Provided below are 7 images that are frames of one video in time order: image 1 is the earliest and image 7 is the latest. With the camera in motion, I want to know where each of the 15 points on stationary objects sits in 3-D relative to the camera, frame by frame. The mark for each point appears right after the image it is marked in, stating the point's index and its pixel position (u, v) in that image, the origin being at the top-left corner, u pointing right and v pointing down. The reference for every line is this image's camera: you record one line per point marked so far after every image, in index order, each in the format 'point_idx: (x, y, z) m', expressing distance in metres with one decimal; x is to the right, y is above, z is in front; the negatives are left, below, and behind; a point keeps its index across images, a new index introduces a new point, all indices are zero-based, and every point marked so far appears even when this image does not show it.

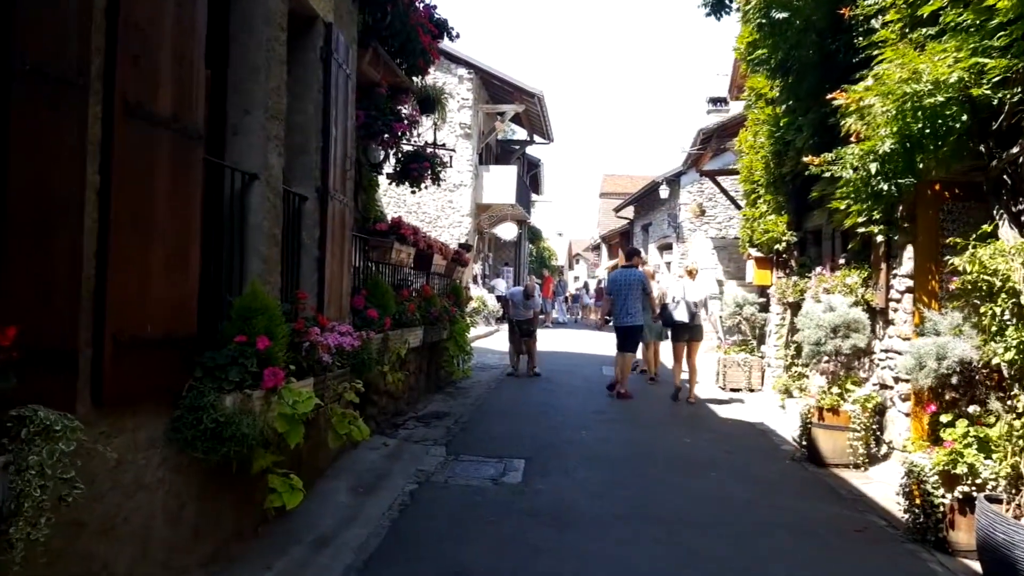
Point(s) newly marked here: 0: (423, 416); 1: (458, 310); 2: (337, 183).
0: (-1.0, -1.4, +8.4) m
1: (-0.7, -0.3, +10.3) m
2: (-1.3, +0.8, +5.8) m
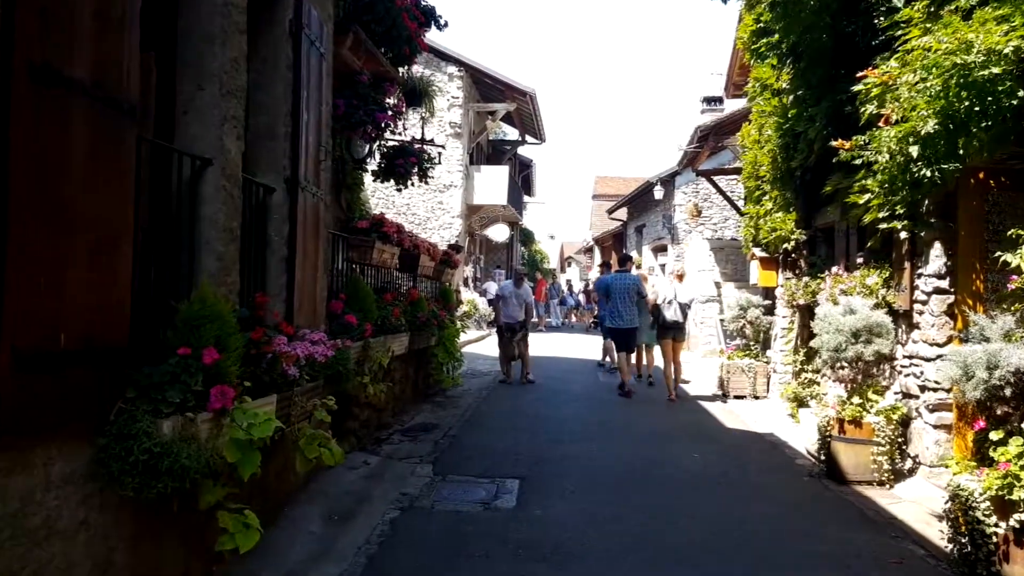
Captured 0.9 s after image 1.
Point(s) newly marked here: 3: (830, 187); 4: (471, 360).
0: (-1.0, -1.4, +7.8) m
1: (-0.8, -0.3, +9.7) m
2: (-1.4, +0.8, +5.2) m
3: (+2.9, +0.9, +7.3) m
4: (-0.7, -1.3, +13.9) m
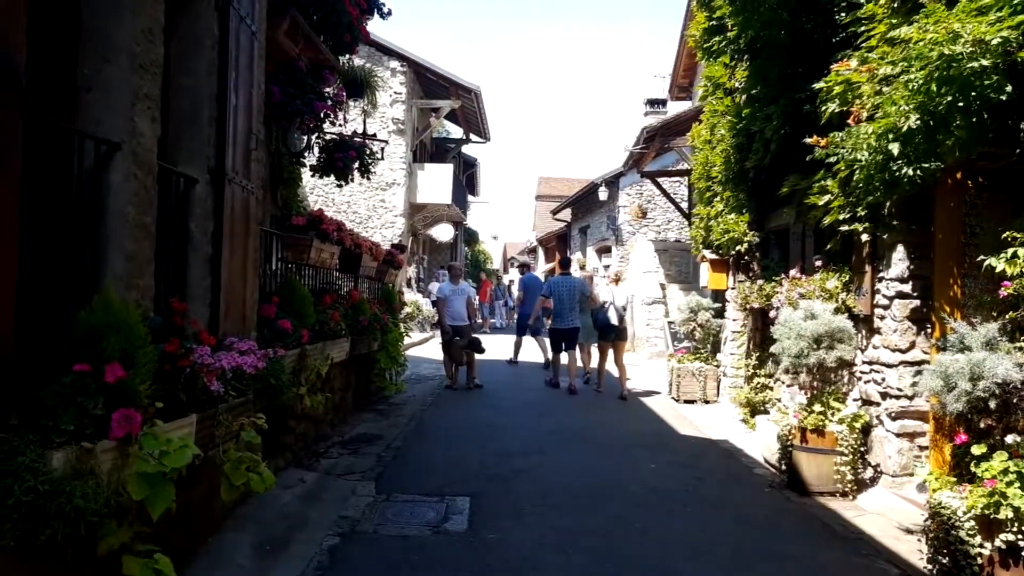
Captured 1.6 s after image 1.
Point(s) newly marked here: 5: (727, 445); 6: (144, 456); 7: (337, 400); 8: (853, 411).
0: (-1.5, -1.4, +7.3) m
1: (-1.4, -0.3, +9.3) m
2: (-1.6, +0.7, +4.7) m
3: (+2.5, +0.9, +7.1) m
4: (-1.7, -1.3, +13.4) m
5: (+2.1, -1.5, +7.7) m
6: (-1.3, -0.6, +2.8) m
7: (-1.7, -1.1, +7.6) m
8: (+2.7, -1.0, +6.2) m
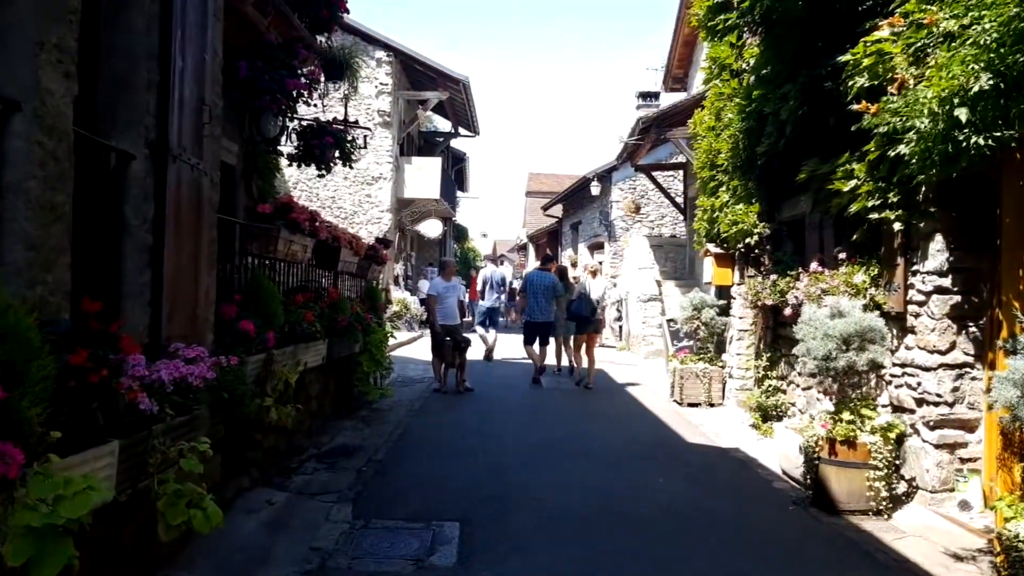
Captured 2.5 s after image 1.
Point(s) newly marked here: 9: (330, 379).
0: (-1.6, -1.4, +6.6) m
1: (-1.5, -0.3, +8.6) m
2: (-1.7, +0.8, +4.0) m
3: (+2.4, +1.0, +6.5) m
4: (-1.8, -1.3, +12.7) m
5: (+2.1, -1.5, +7.1) m
6: (-1.3, -0.6, +2.1) m
7: (-1.8, -1.1, +6.9) m
8: (+2.7, -0.9, +5.6) m
9: (-1.7, -0.9, +7.5) m
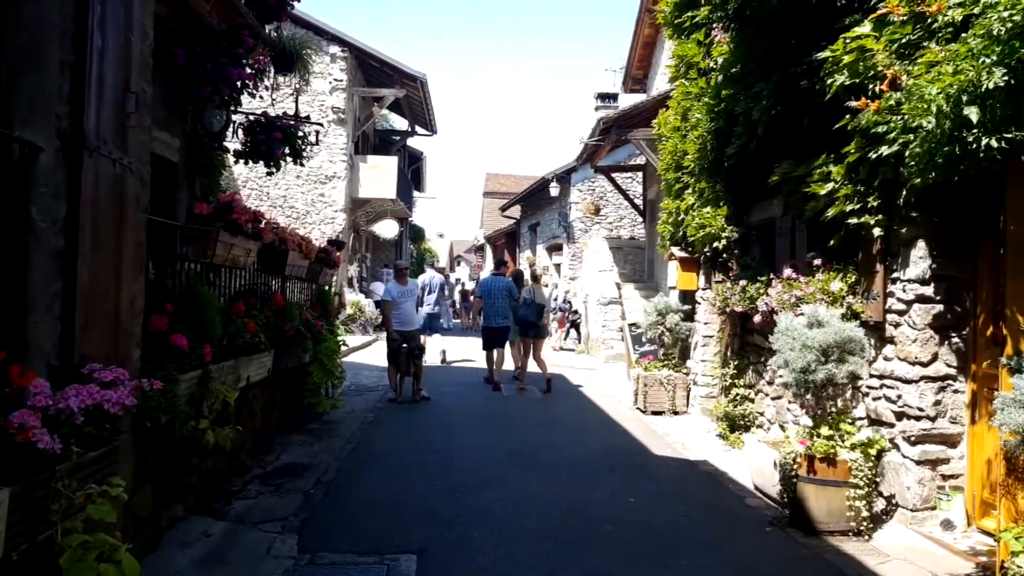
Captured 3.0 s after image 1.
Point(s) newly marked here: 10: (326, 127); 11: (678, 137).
0: (-1.9, -1.4, +6.2) m
1: (-1.9, -0.4, +8.1) m
2: (-1.8, +0.7, +3.5) m
3: (+2.1, +0.9, +6.2) m
4: (-2.4, -1.3, +12.2) m
5: (+1.7, -1.6, +6.8) m
6: (-1.4, -0.6, +1.7) m
7: (-2.1, -1.1, +6.4) m
8: (+2.4, -1.0, +5.4) m
9: (-2.1, -0.9, +7.0) m
10: (-4.7, +4.0, +19.6) m
11: (+2.0, +1.8, +9.3) m
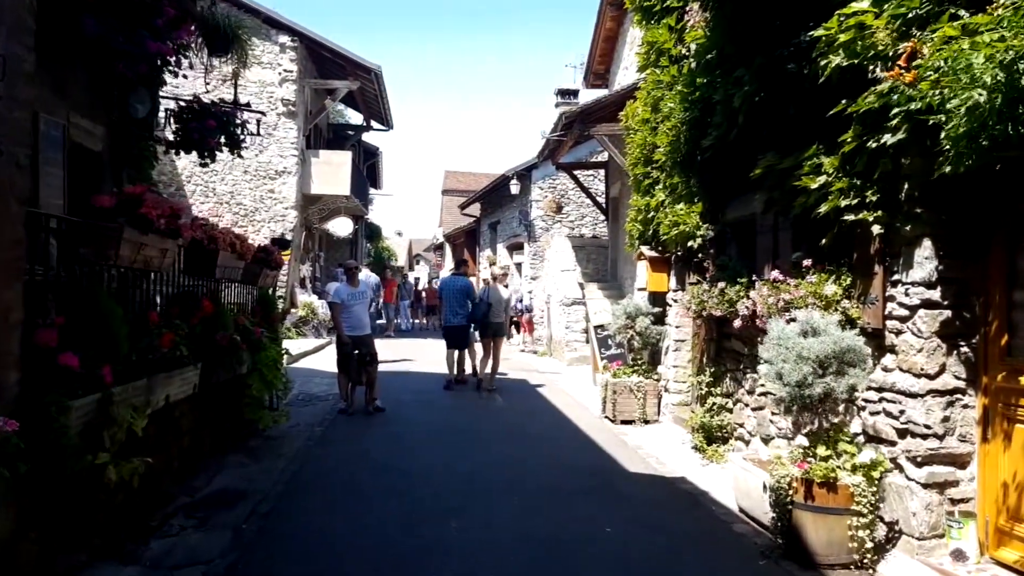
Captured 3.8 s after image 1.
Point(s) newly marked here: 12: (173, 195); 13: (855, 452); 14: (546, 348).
0: (-2.2, -1.5, +5.4) m
1: (-2.3, -0.4, +7.4) m
2: (-2.0, +0.7, +2.8) m
3: (+1.8, +0.9, +5.7) m
4: (-3.0, -1.3, +11.4) m
5: (+1.4, -1.6, +6.3) m
6: (-1.4, -0.7, +1.0) m
7: (-2.4, -1.2, +5.7) m
8: (+2.2, -1.0, +4.8) m
9: (-2.4, -1.0, +6.3) m
10: (-5.6, +4.0, +18.7) m
11: (+1.5, +1.8, +8.7) m
12: (-8.2, +2.2, +18.9) m
13: (+2.1, -1.0, +4.7) m
14: (+0.8, -1.4, +18.7) m
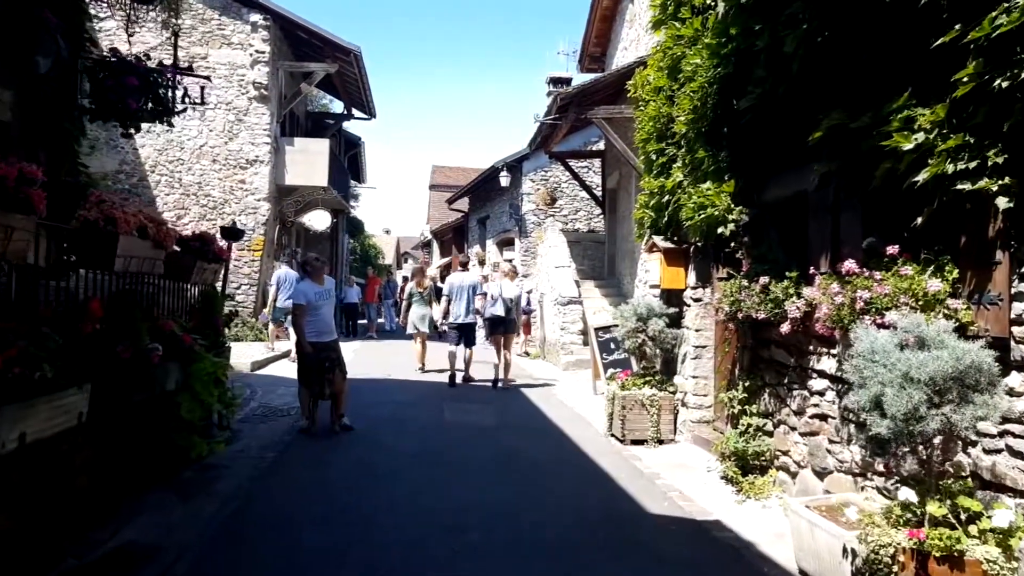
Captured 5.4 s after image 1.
0: (-2.2, -1.5, +4.1) m
1: (-2.4, -0.4, +6.0) m
2: (-2.0, +0.7, +1.4) m
3: (+1.8, +0.9, +4.4) m
4: (-3.1, -1.3, +10.0) m
5: (+1.4, -1.6, +4.9) m
6: (-1.4, -0.7, -0.4) m
7: (-2.4, -1.1, +4.3) m
8: (+2.1, -1.0, +3.5) m
9: (-2.5, -0.9, +4.9) m
10: (-5.9, +4.0, +17.3) m
11: (+1.4, +1.8, +7.4) m
12: (-8.4, +2.3, +17.4) m
13: (+2.0, -0.9, +3.4) m
14: (+0.6, -1.4, +17.4) m
